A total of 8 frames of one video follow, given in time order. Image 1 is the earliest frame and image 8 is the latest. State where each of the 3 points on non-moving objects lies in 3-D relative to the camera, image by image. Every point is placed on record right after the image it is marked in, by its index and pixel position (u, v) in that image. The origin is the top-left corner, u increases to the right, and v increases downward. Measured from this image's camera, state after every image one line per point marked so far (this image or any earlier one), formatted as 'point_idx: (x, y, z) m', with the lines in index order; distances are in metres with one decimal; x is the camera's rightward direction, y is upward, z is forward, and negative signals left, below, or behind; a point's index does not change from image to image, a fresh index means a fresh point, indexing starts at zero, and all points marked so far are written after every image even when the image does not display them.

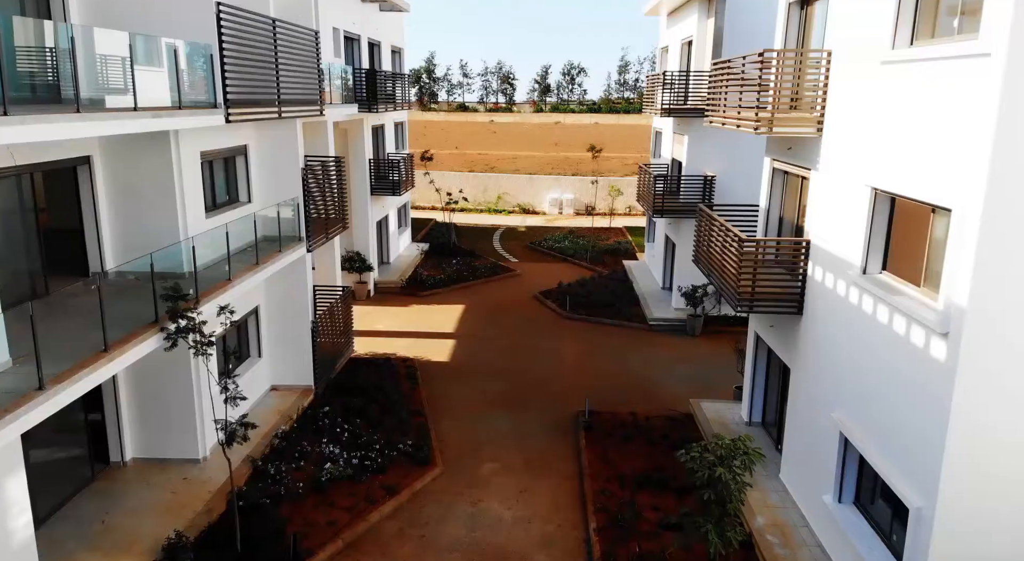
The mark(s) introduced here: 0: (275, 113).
0: (-3.9, +2.7, +11.8) m
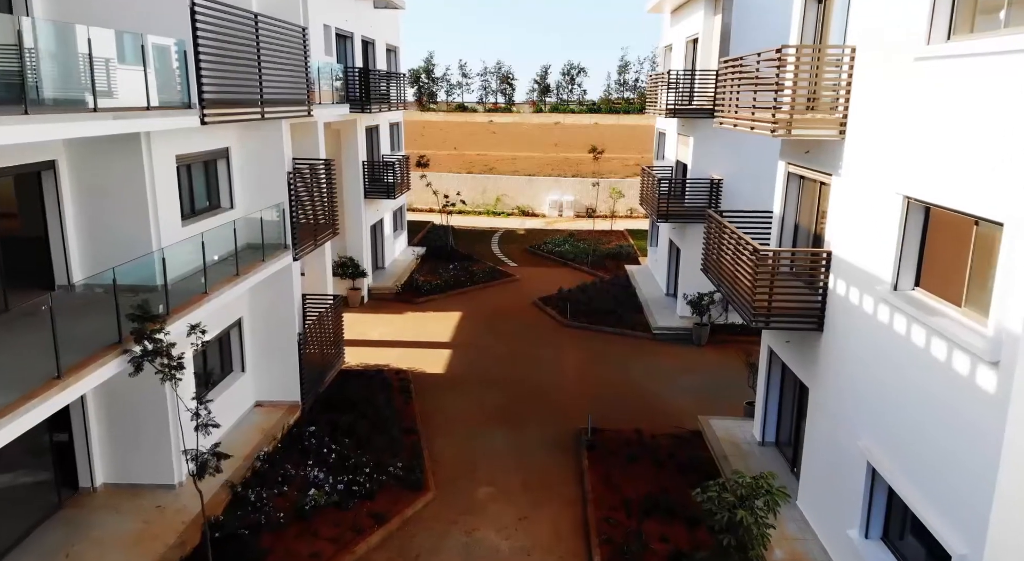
0: (-3.9, +2.5, +11.1) m
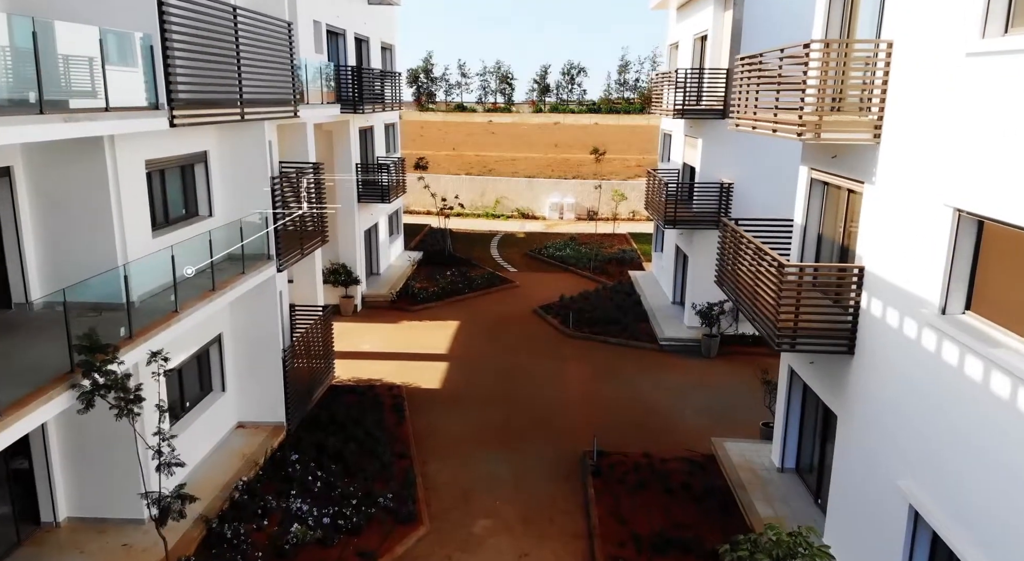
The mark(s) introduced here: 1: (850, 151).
0: (-3.9, +2.3, +10.2) m
1: (+4.0, +1.5, +8.6) m
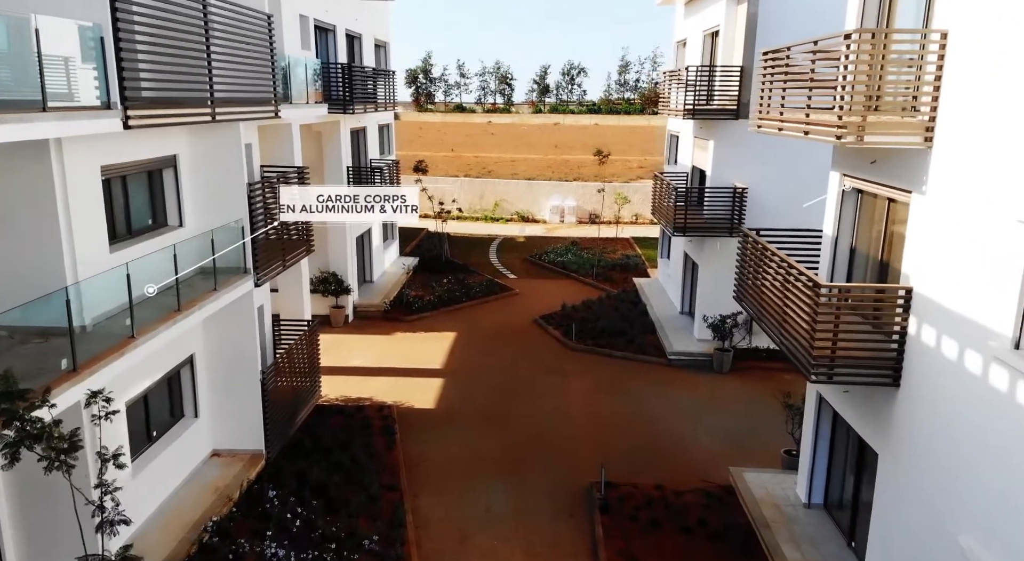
0: (-3.9, +2.1, +9.3) m
1: (+4.0, +1.3, +7.6) m
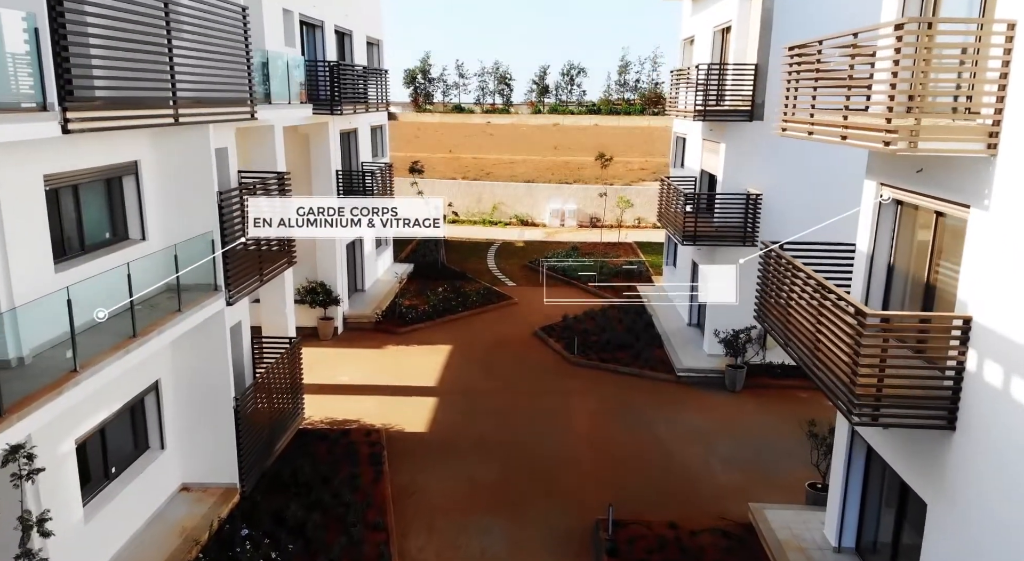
0: (-3.9, +1.9, +8.3) m
1: (+4.0, +1.1, +6.7) m
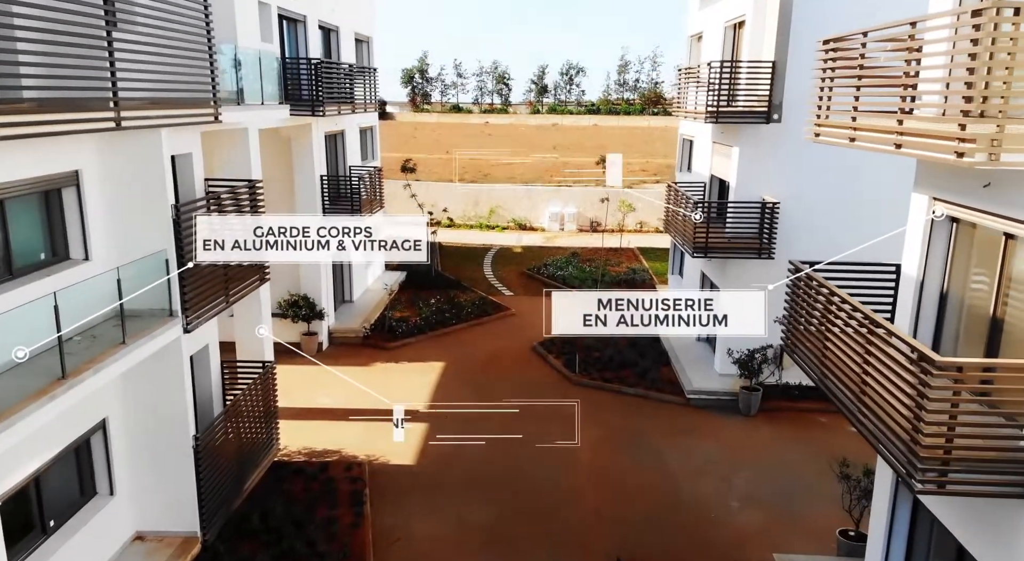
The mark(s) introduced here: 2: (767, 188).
0: (-4.0, +1.6, +7.2) m
1: (+3.9, +0.8, +5.6) m
2: (+4.6, +1.7, +12.9) m
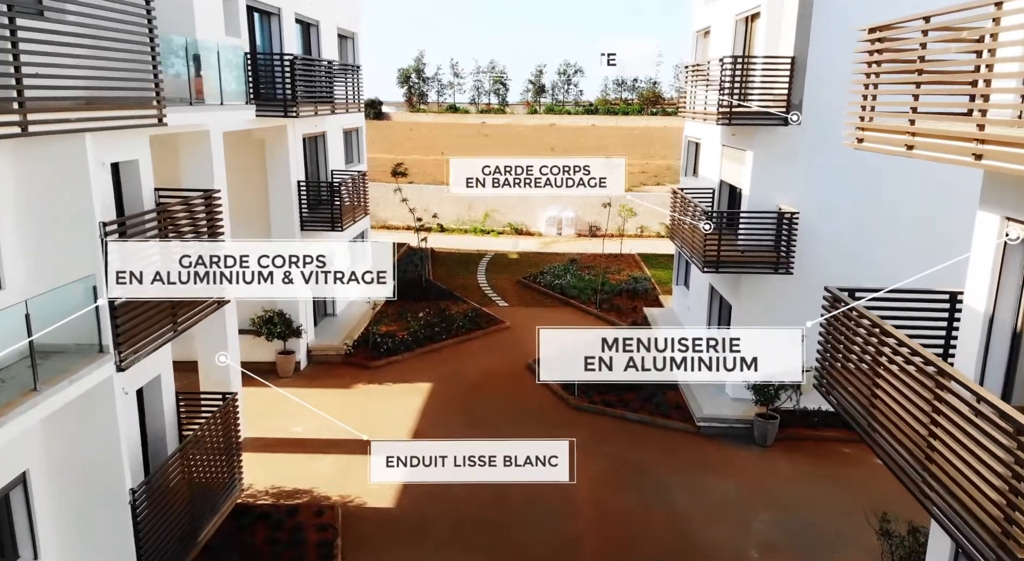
0: (-4.1, +1.3, +6.1) m
1: (+3.8, +0.5, +4.4) m
2: (+4.4, +1.4, +11.8) m
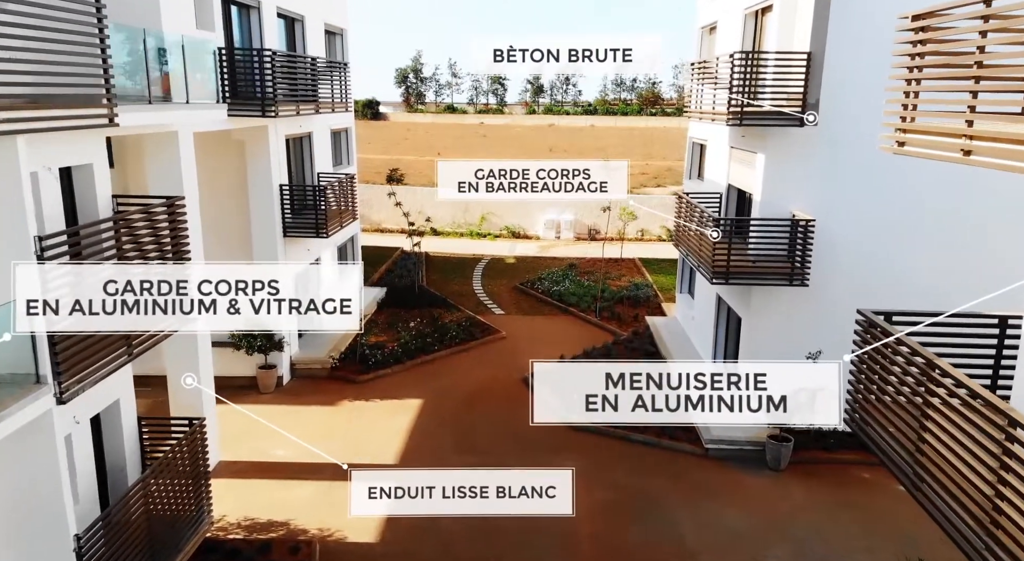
0: (-4.2, +1.1, +5.2) m
1: (+3.8, +0.3, +3.6) m
2: (+4.4, +1.2, +11.0) m
